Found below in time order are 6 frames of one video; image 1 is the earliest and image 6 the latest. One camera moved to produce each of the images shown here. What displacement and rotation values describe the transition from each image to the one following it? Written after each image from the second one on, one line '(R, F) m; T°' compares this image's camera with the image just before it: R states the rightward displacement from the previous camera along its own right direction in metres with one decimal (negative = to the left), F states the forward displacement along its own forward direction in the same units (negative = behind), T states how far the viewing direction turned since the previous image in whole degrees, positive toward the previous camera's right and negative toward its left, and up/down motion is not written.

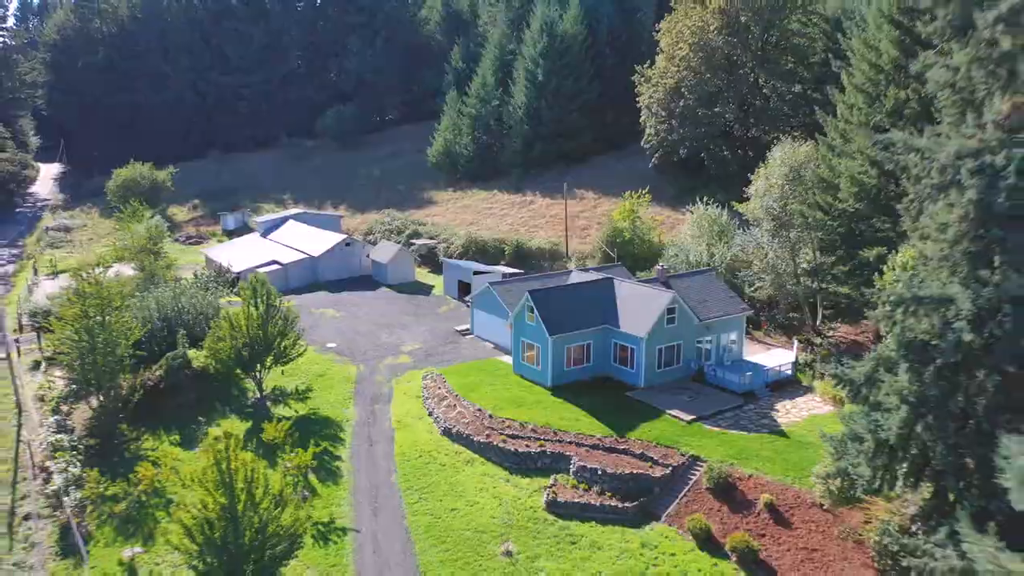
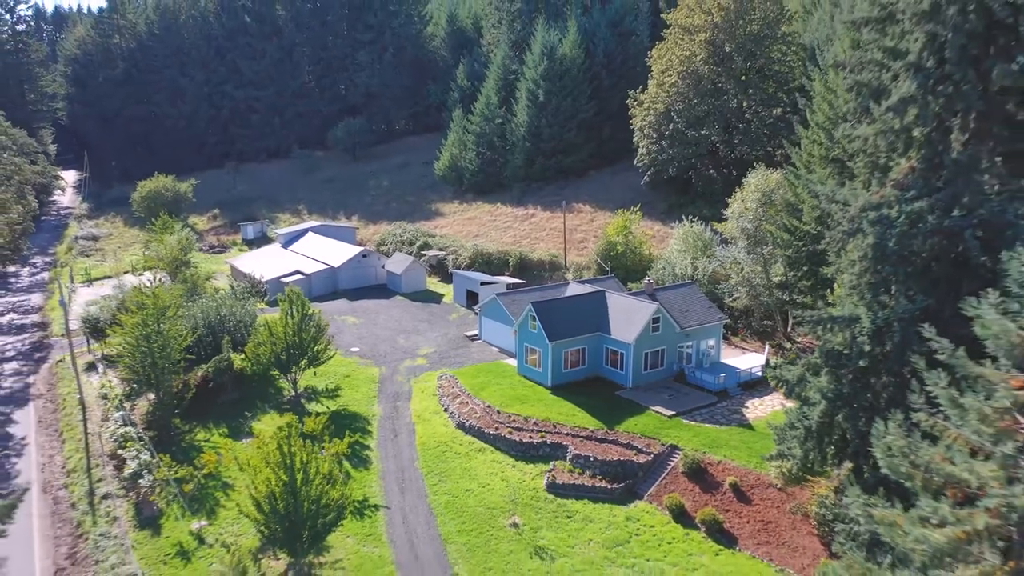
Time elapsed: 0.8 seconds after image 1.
(-0.2, -2.9) m; 0°
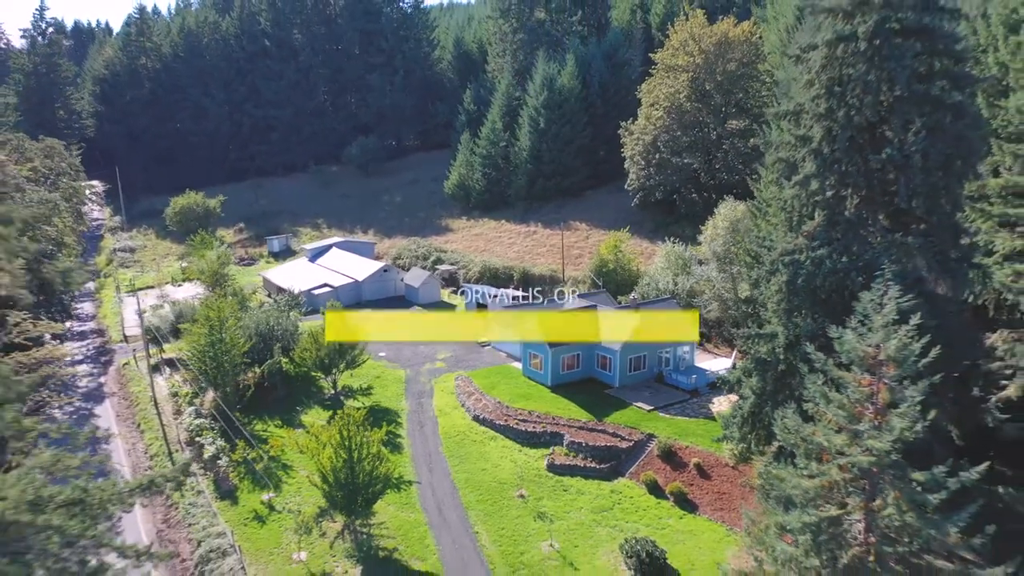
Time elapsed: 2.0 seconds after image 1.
(-0.3, -4.5) m; 0°
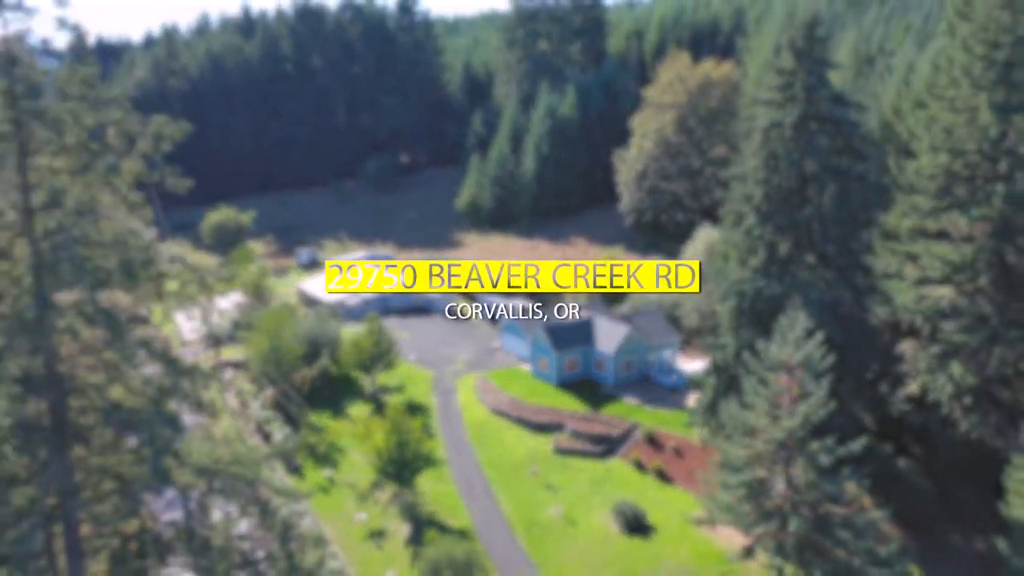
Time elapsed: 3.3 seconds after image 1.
(-0.7, -5.5) m; 0°
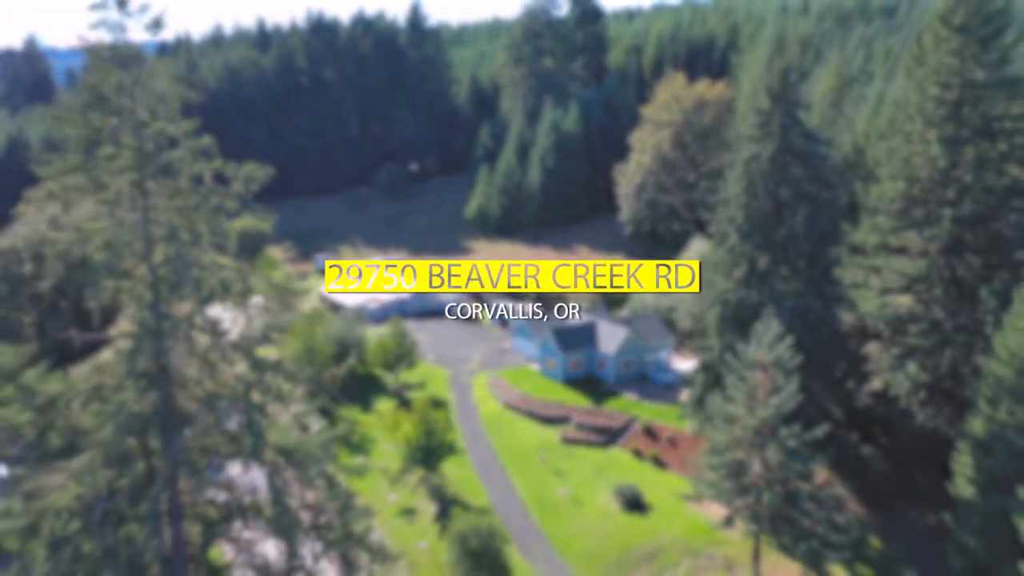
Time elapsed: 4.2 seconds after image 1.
(-0.7, -3.5) m; 0°
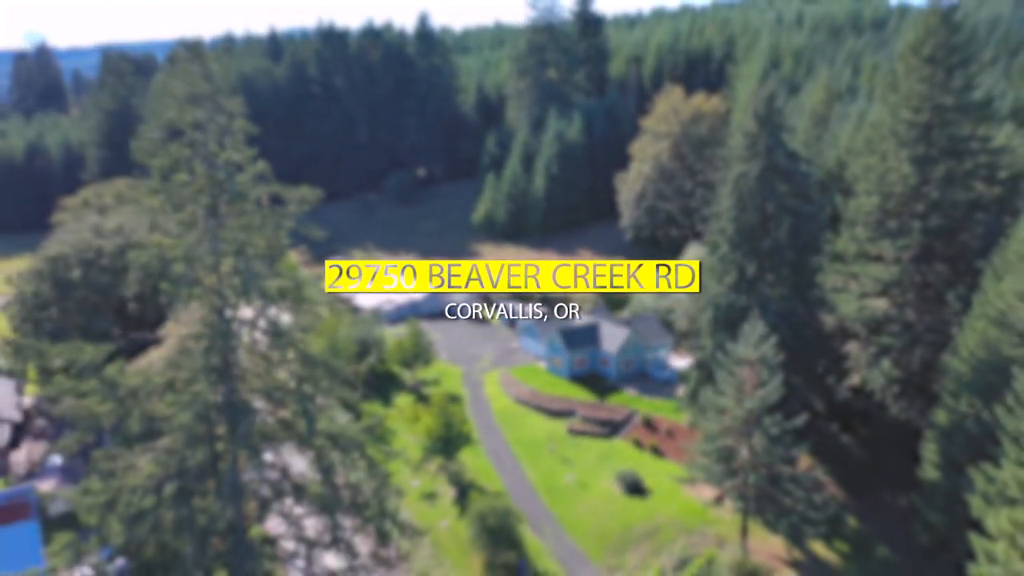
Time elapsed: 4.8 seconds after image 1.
(-0.6, -2.8) m; 0°
